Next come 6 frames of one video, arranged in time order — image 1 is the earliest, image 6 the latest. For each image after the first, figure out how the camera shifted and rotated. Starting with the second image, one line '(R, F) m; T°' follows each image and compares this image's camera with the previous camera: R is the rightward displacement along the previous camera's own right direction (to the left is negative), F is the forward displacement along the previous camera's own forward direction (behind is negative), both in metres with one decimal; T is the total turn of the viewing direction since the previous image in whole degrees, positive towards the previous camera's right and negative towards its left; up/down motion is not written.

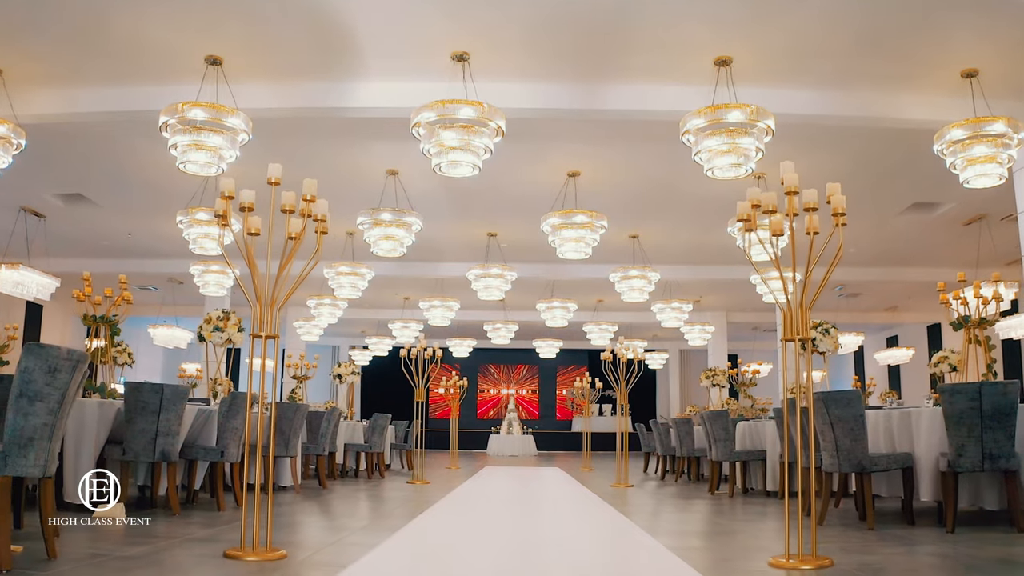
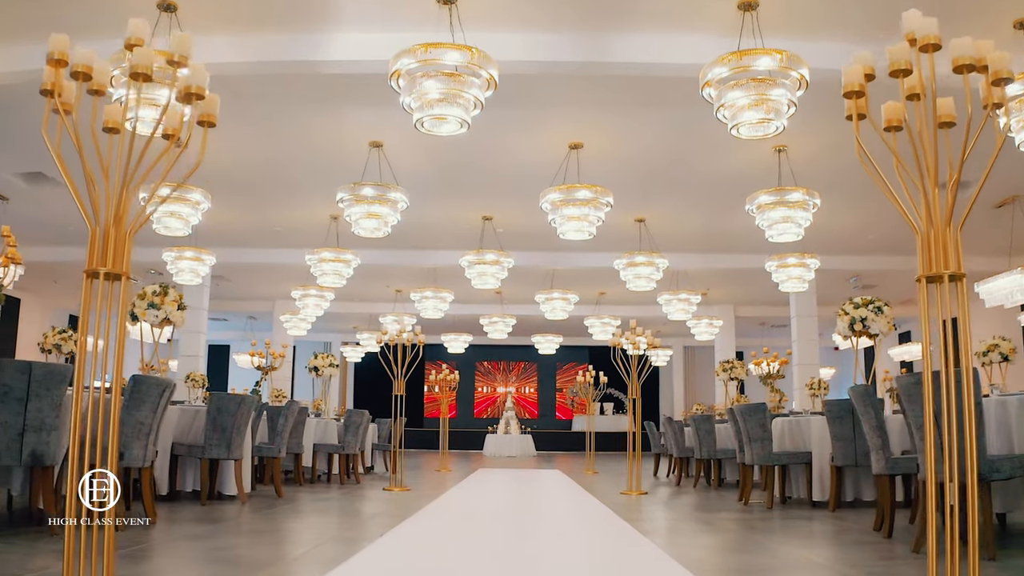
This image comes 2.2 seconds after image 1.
(0.0, +0.9) m; 0°
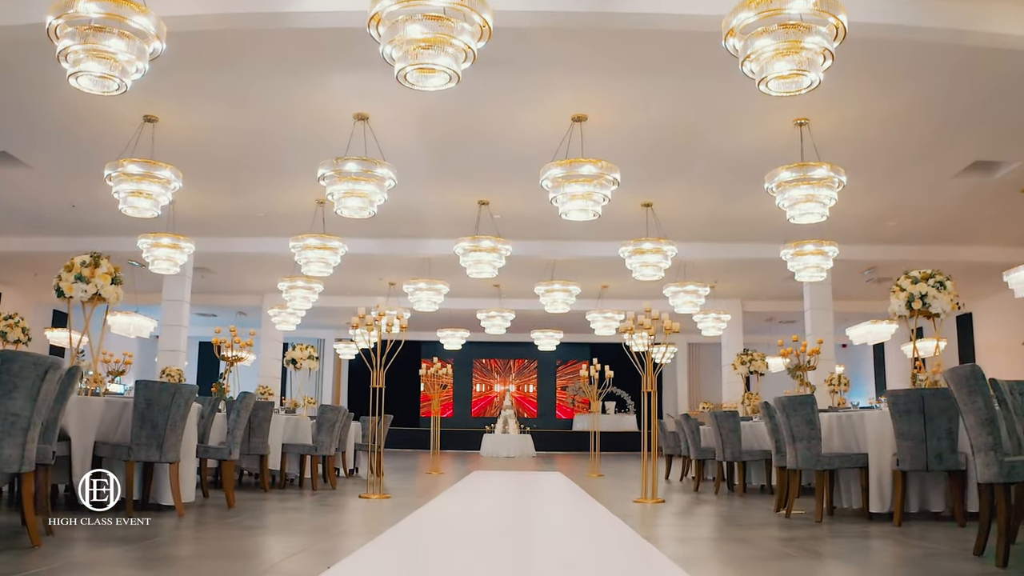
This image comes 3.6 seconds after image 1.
(0.0, +0.7) m; 0°
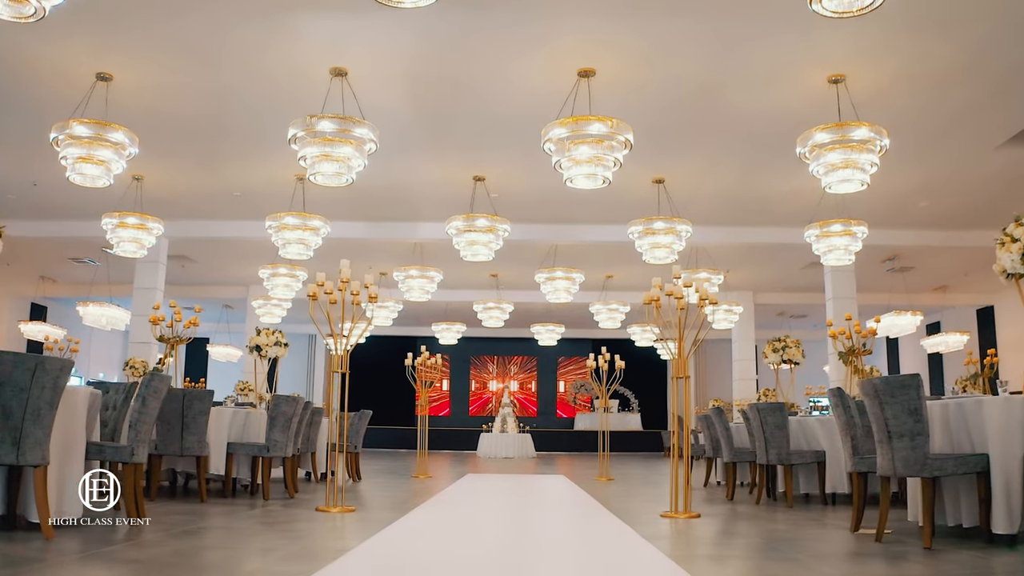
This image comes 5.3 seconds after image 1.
(0.0, +0.9) m; 0°
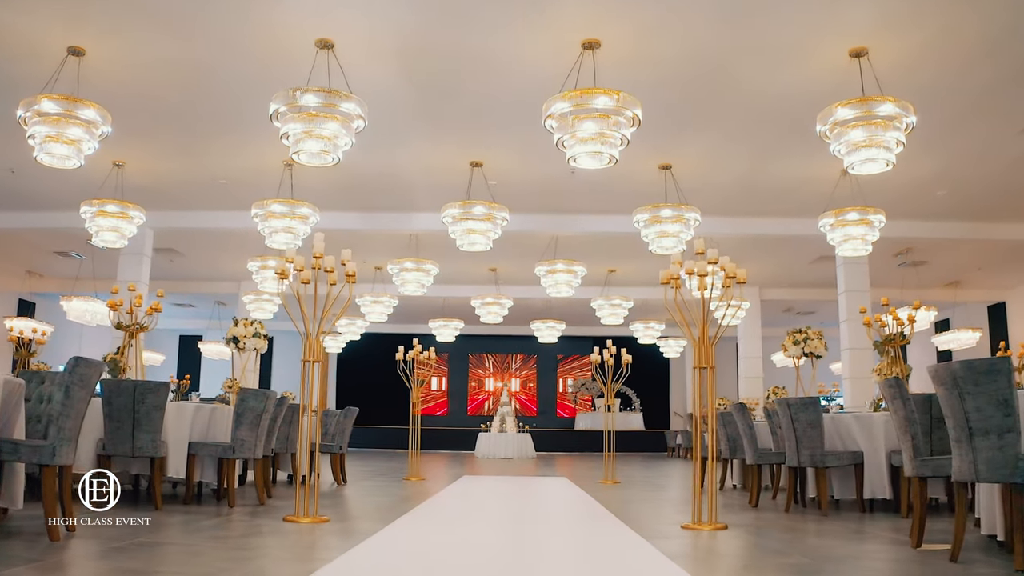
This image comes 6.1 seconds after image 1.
(0.0, +0.5) m; 0°
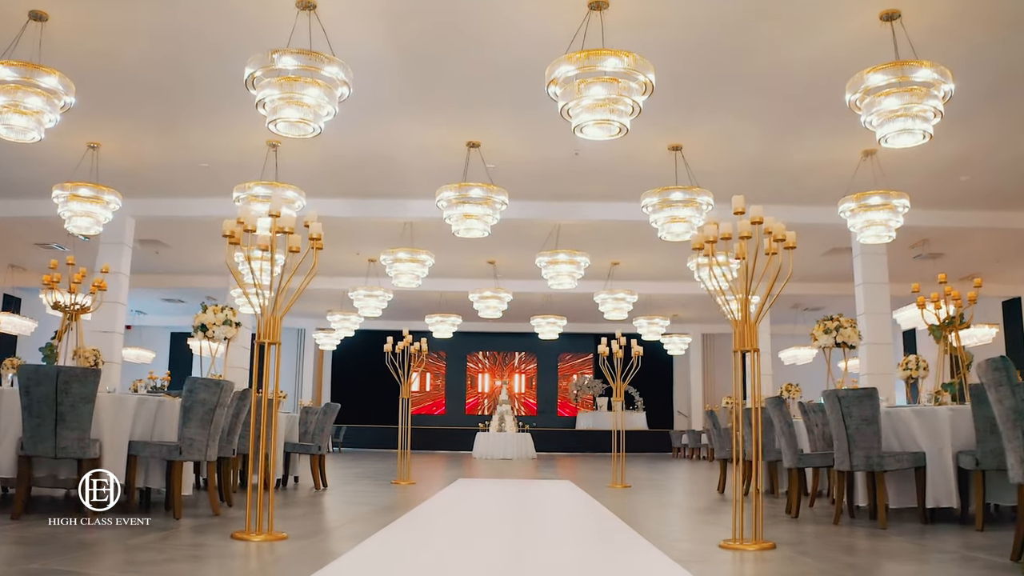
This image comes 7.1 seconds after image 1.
(0.0, +0.6) m; 0°
